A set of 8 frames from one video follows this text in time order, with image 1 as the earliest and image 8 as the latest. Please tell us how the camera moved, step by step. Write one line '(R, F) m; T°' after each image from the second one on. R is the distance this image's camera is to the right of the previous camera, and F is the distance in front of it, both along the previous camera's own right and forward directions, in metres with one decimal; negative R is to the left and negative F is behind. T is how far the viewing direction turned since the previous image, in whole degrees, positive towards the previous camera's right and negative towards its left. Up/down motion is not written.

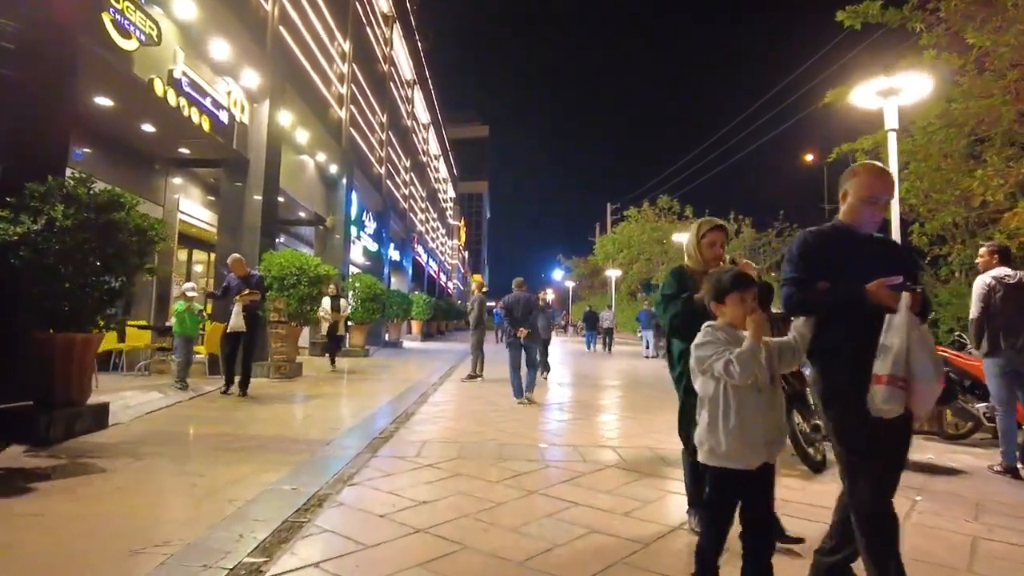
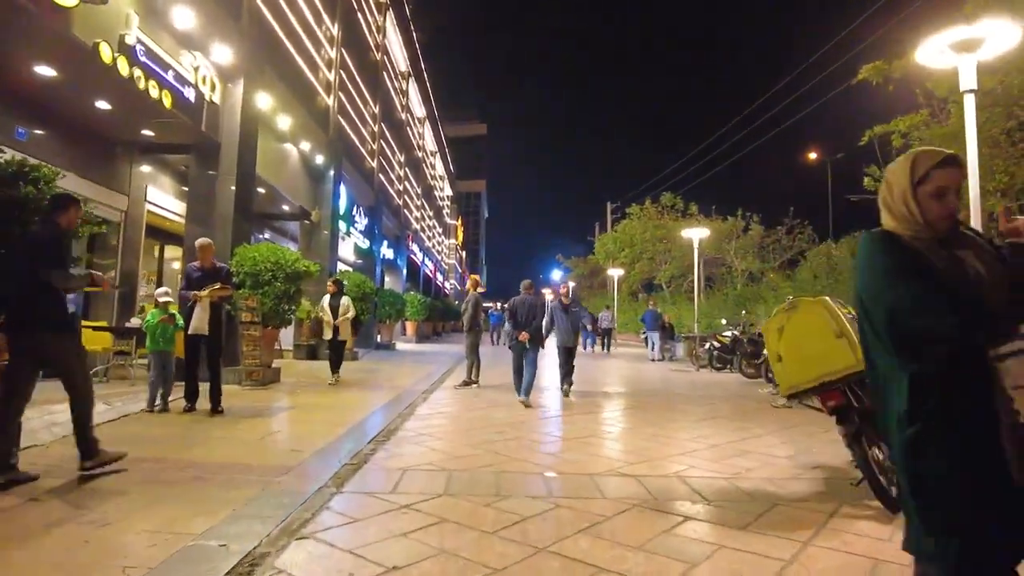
(0.0, +1.0) m; 0°
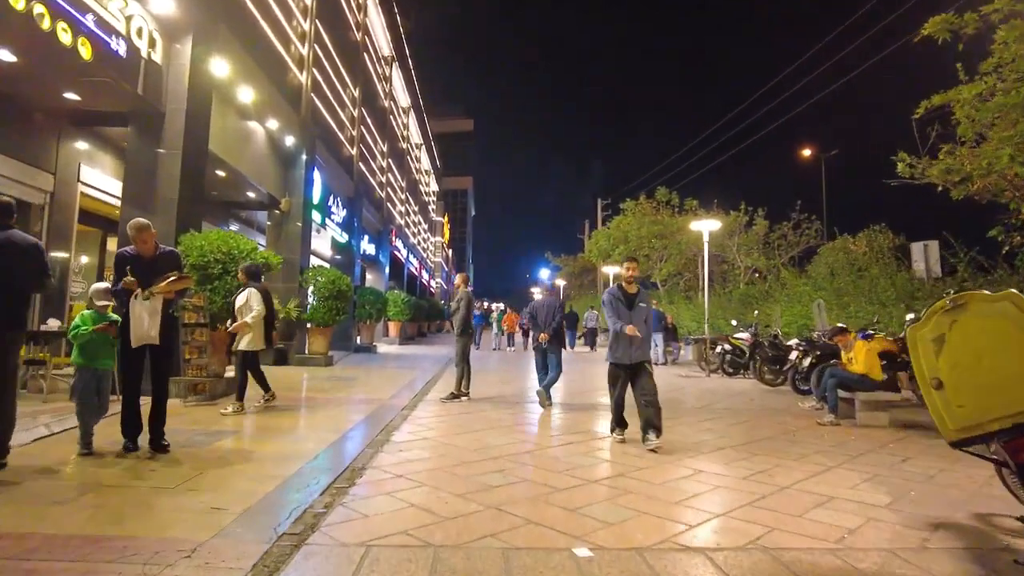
(-0.1, +1.5) m; +1°
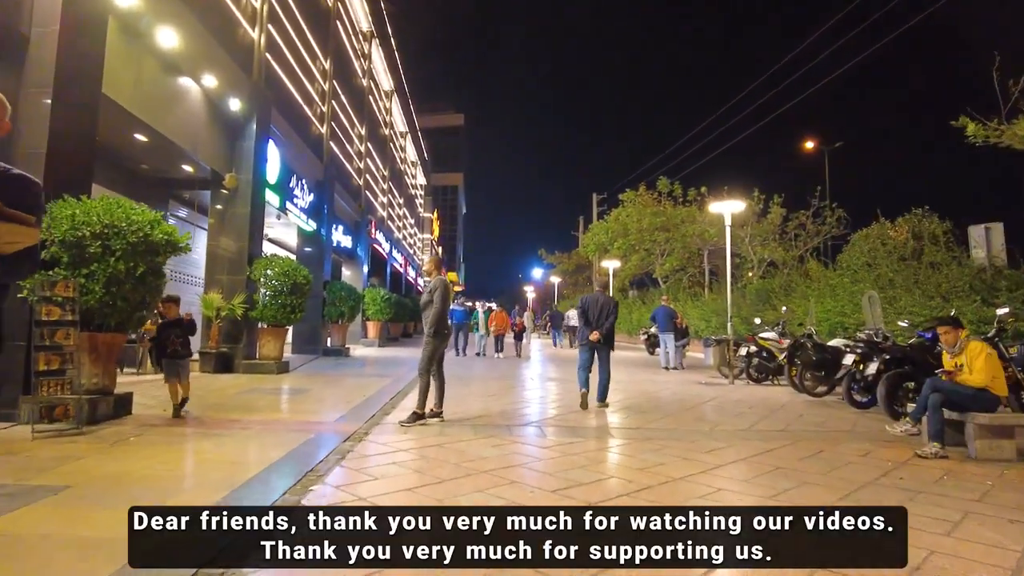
(+0.1, +2.1) m; +1°
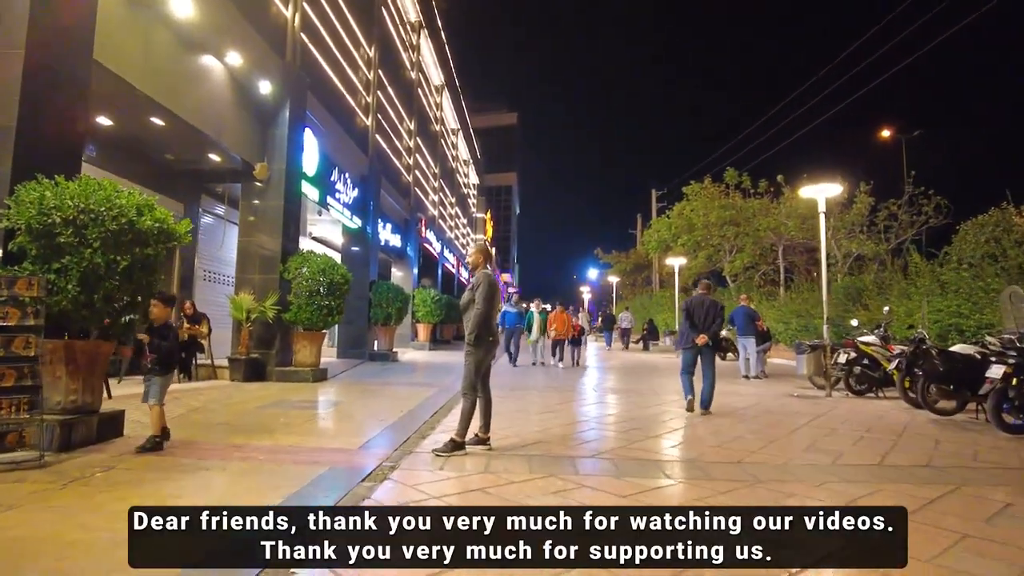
(-0.1, +1.3) m; -5°
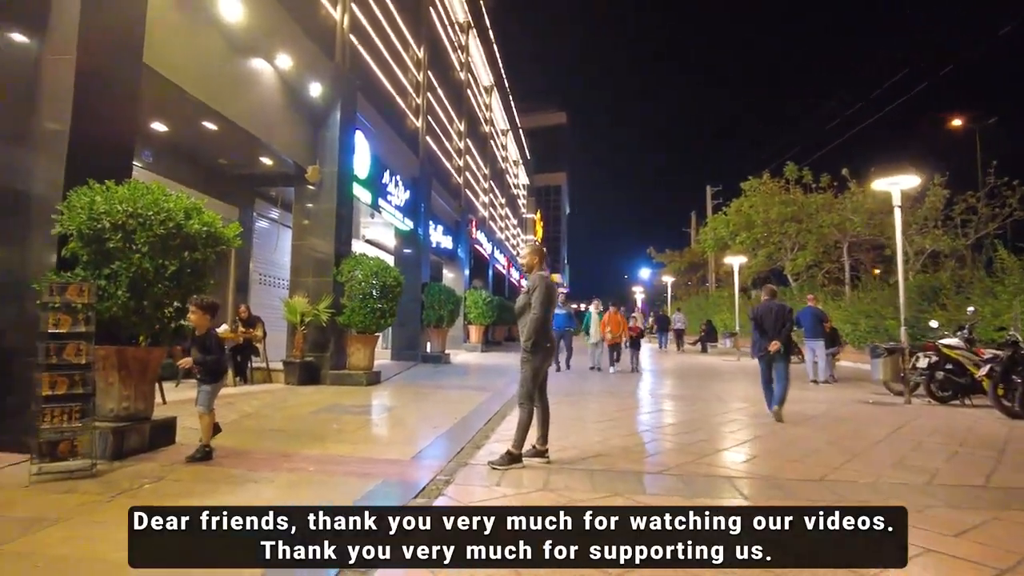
(-0.1, +0.3) m; -4°
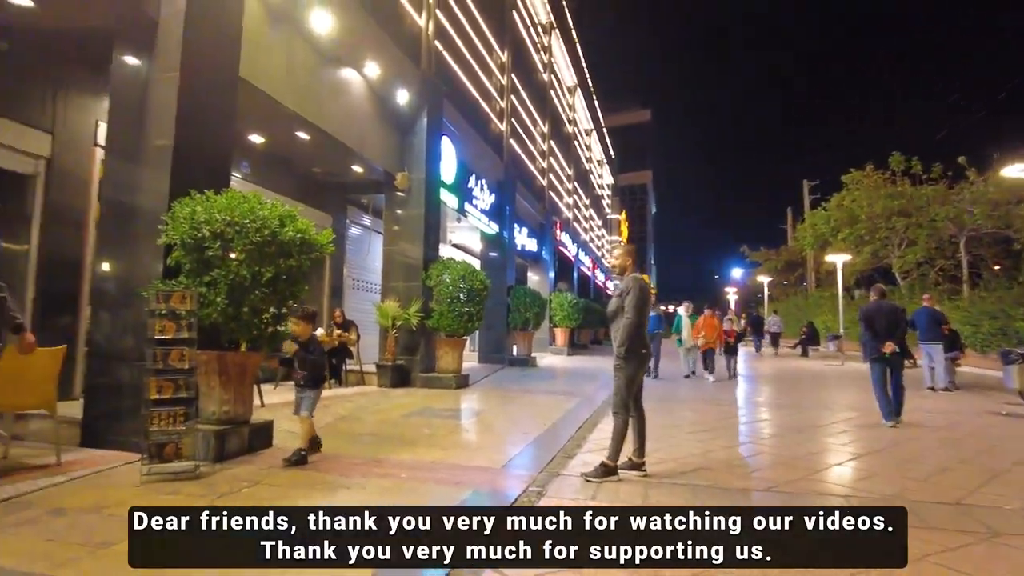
(-0.1, +0.2) m; -7°
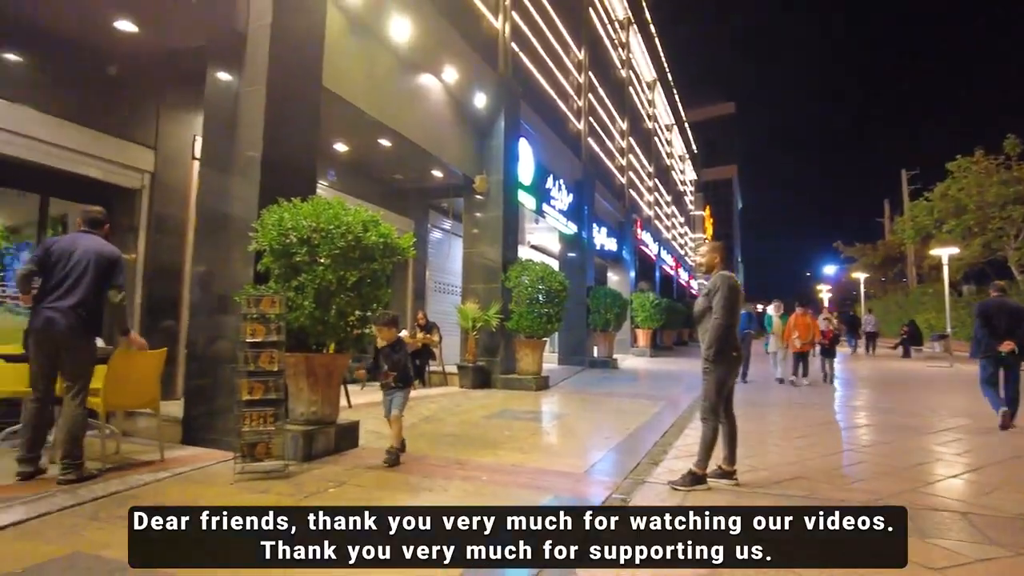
(0.0, +0.1) m; -7°
